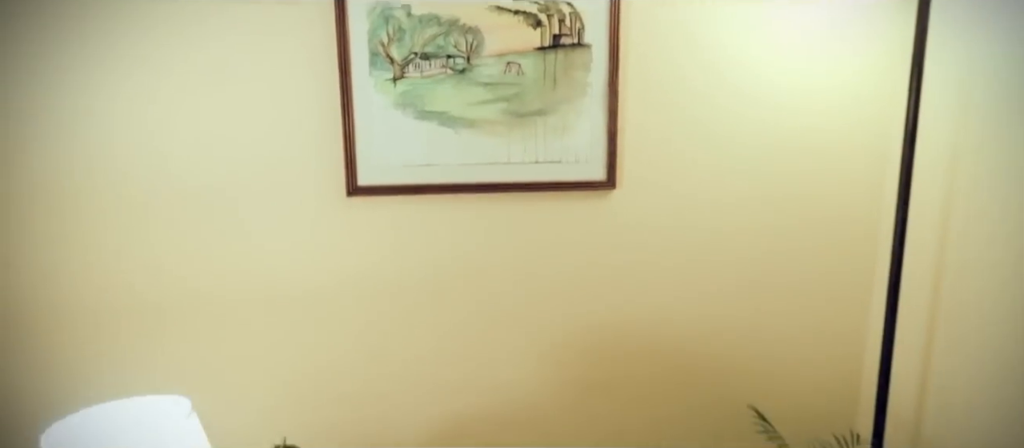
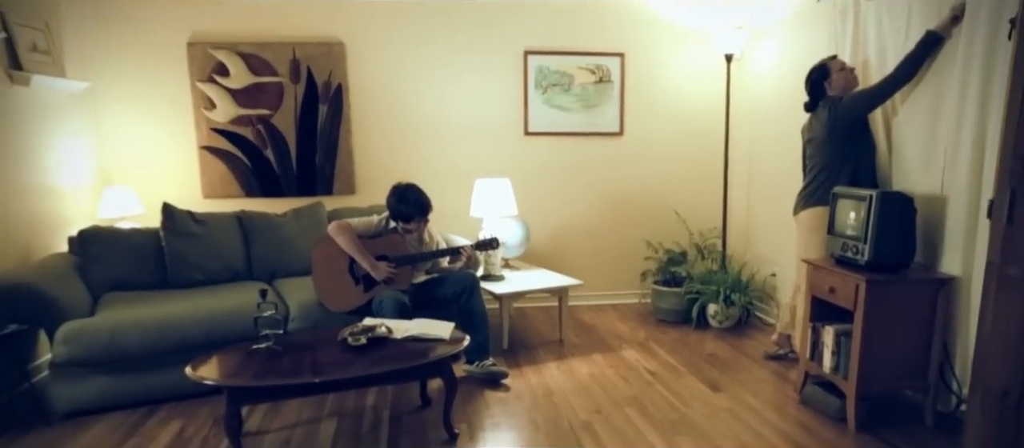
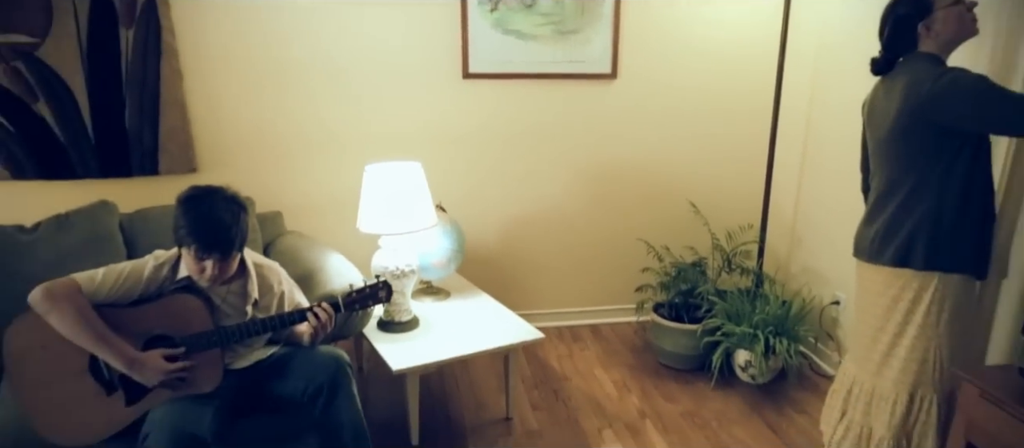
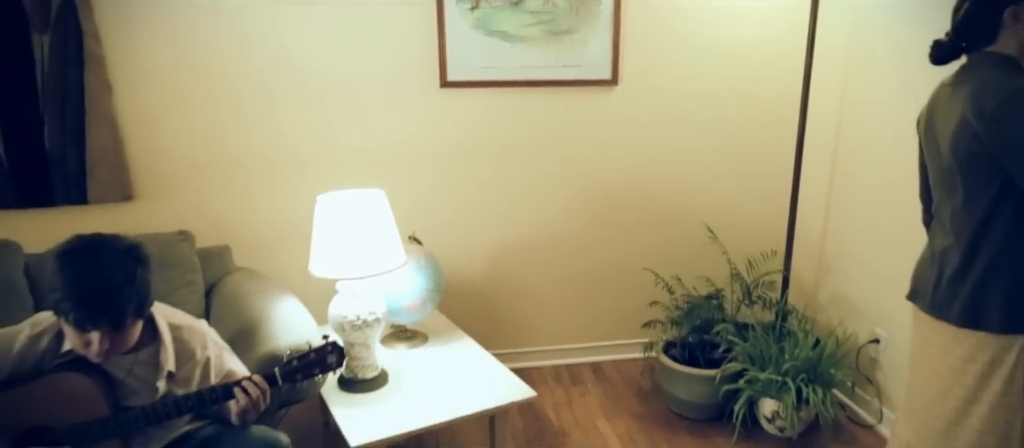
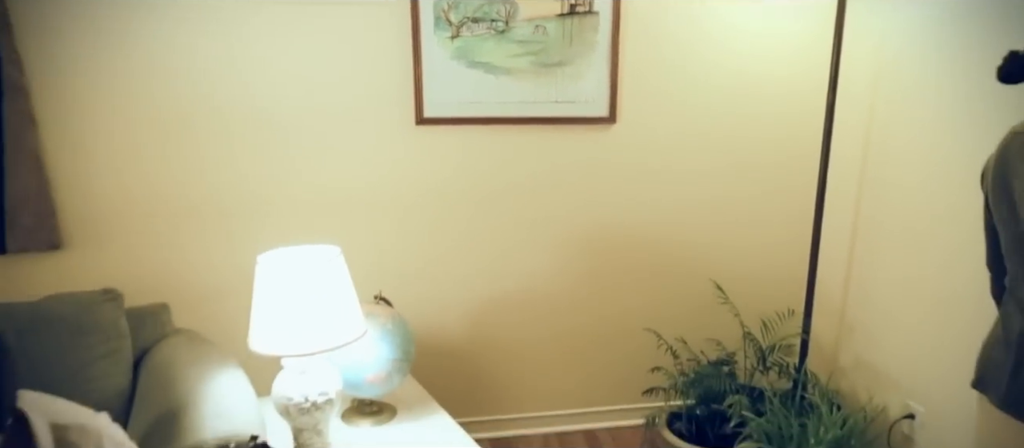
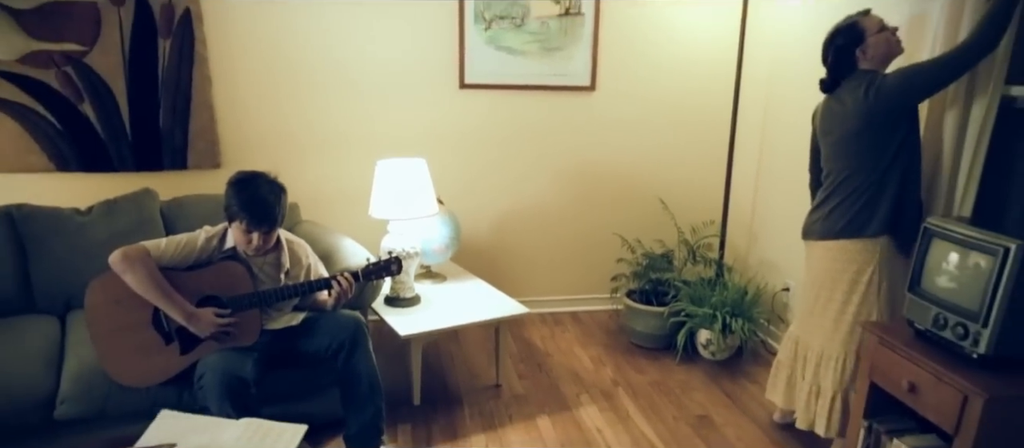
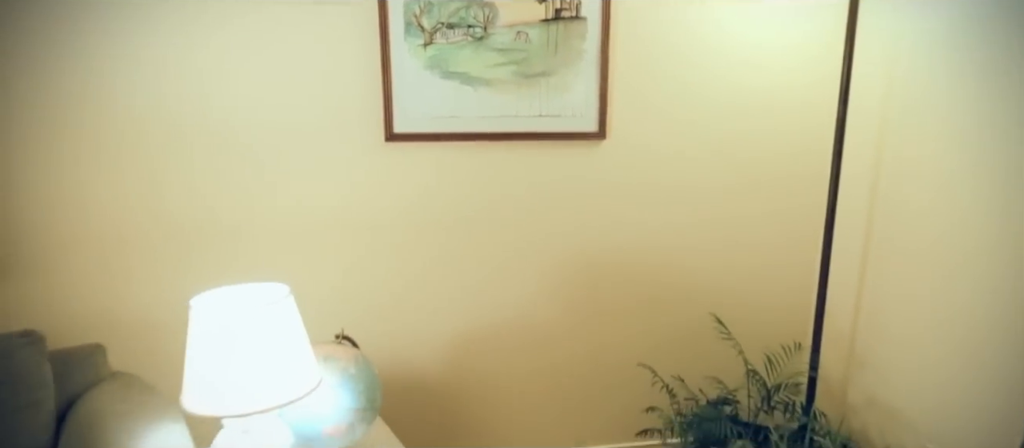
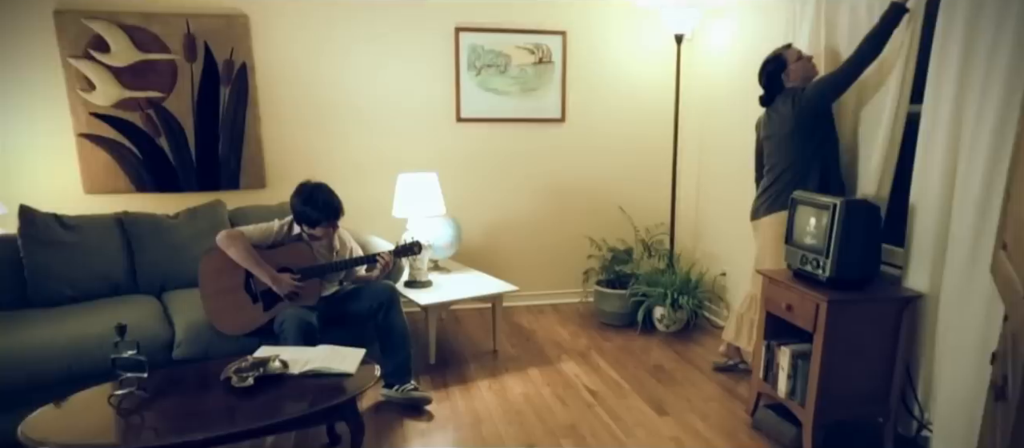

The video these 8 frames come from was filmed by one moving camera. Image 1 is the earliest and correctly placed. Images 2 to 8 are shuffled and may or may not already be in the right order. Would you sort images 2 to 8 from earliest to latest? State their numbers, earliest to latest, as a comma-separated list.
7, 5, 4, 3, 6, 8, 2
